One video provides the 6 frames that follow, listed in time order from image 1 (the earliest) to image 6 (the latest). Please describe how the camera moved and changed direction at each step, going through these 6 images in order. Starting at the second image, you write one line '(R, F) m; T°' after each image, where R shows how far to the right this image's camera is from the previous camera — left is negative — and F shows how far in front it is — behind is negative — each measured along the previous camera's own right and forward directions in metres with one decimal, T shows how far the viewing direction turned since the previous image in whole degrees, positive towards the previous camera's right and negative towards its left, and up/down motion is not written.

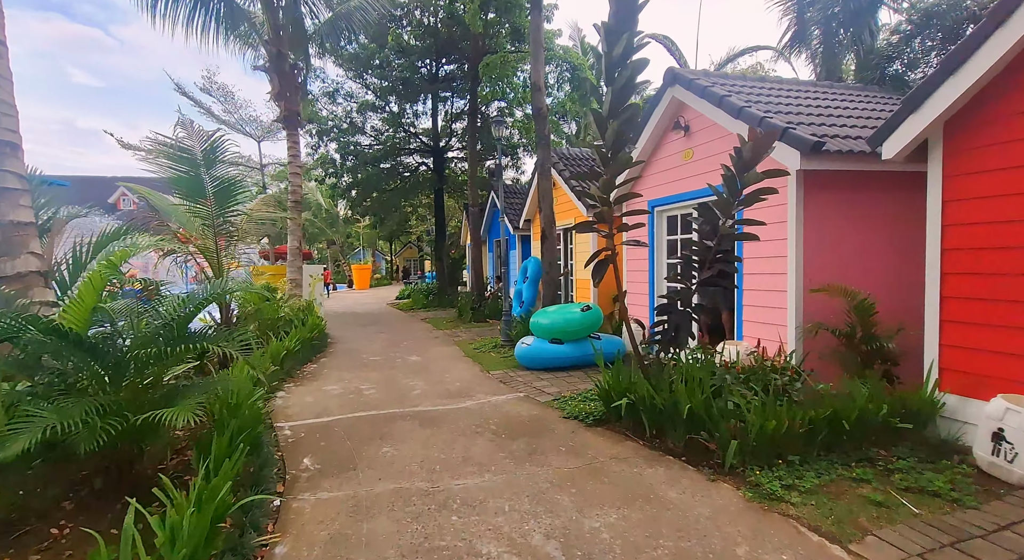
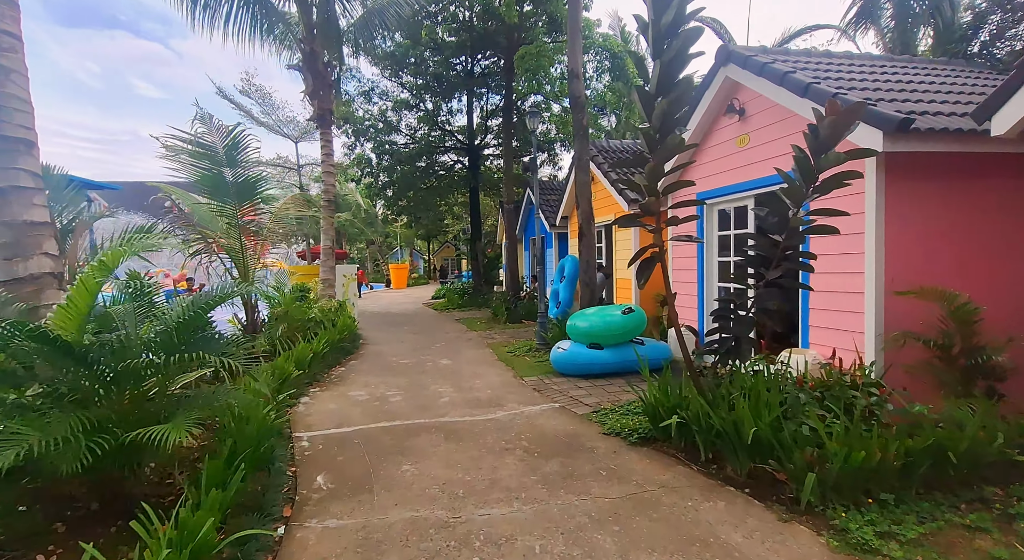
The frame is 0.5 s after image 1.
(0.0, +0.5) m; -4°
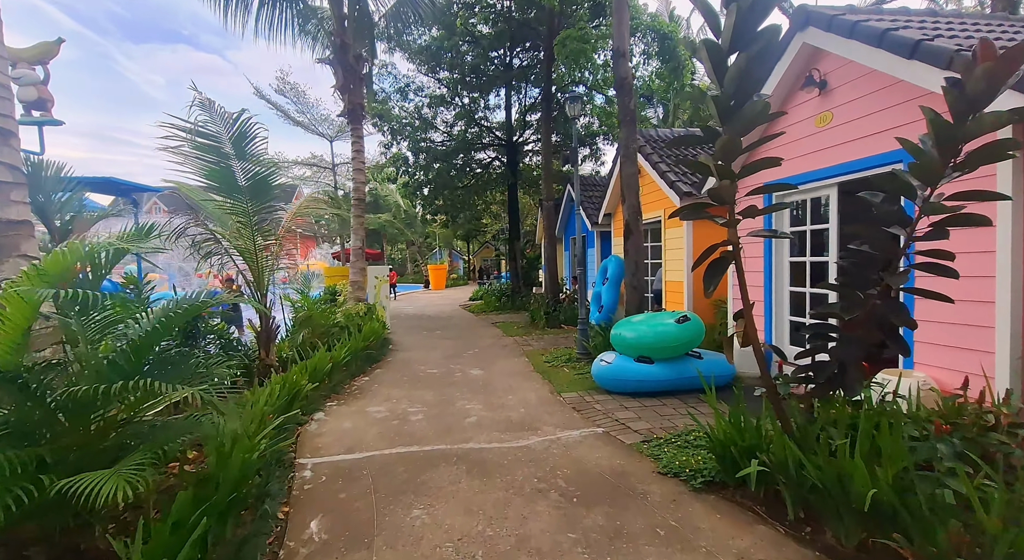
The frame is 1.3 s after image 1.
(0.0, +0.7) m; -5°
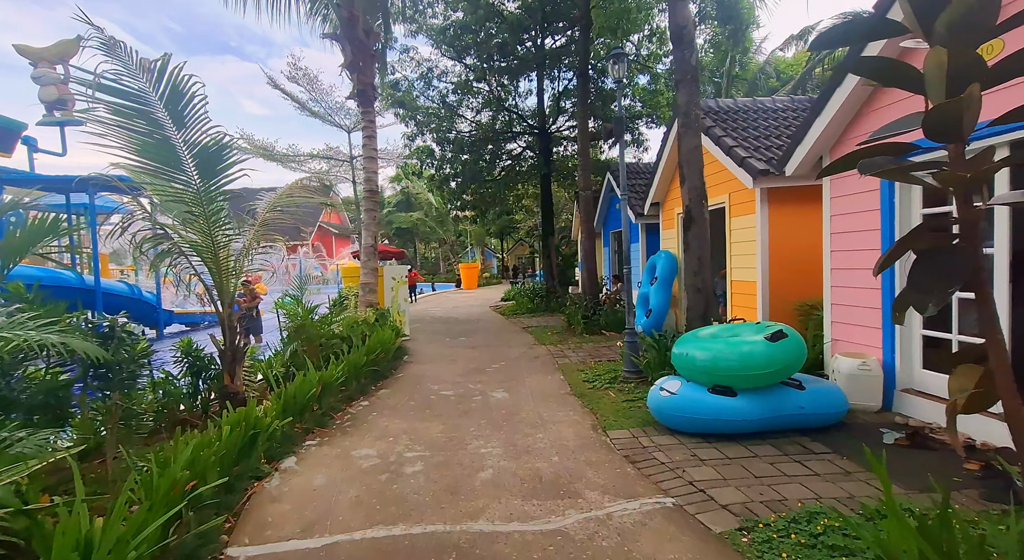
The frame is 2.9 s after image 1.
(+0.1, +1.4) m; -4°
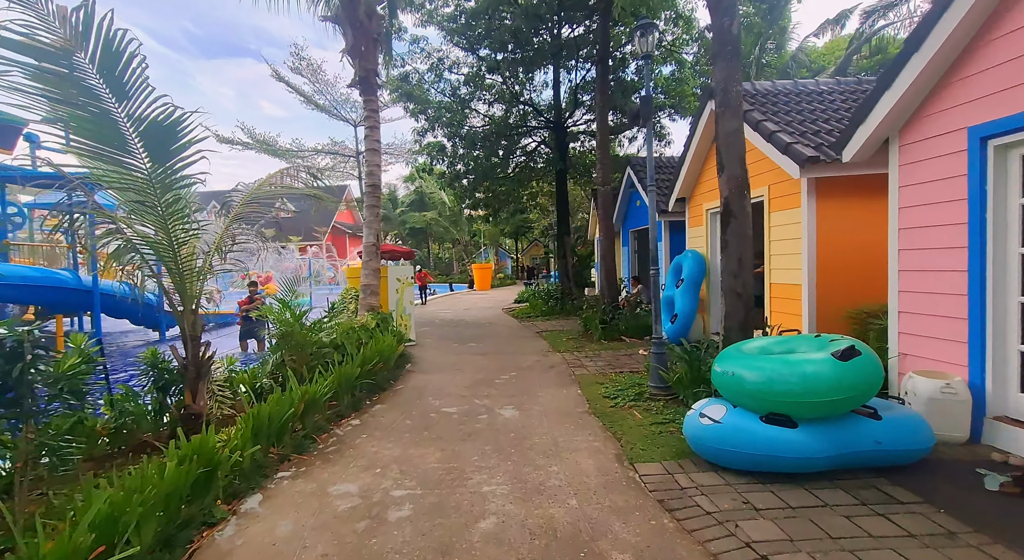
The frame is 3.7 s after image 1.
(0.0, +0.7) m; -2°
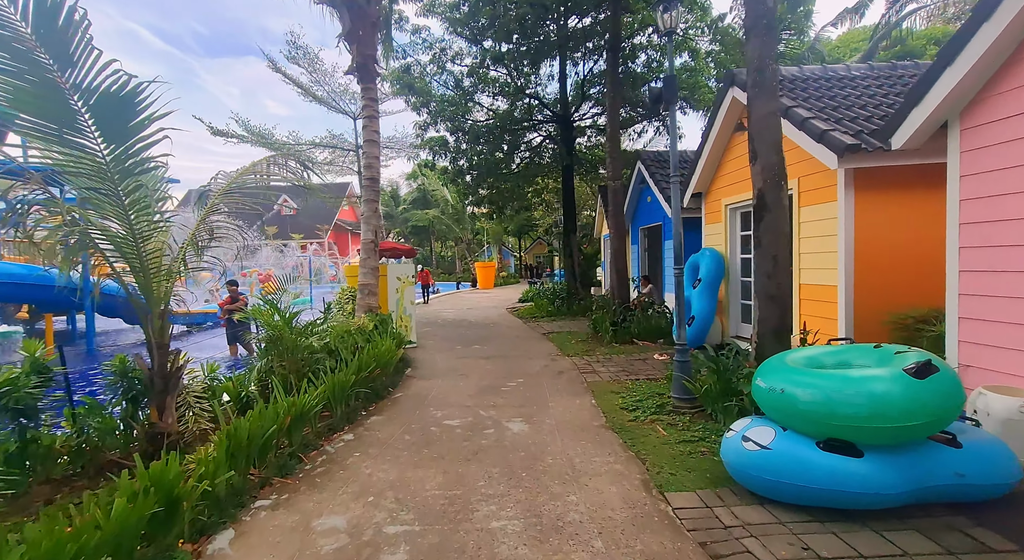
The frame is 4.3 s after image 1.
(-0.1, +0.5) m; 0°
